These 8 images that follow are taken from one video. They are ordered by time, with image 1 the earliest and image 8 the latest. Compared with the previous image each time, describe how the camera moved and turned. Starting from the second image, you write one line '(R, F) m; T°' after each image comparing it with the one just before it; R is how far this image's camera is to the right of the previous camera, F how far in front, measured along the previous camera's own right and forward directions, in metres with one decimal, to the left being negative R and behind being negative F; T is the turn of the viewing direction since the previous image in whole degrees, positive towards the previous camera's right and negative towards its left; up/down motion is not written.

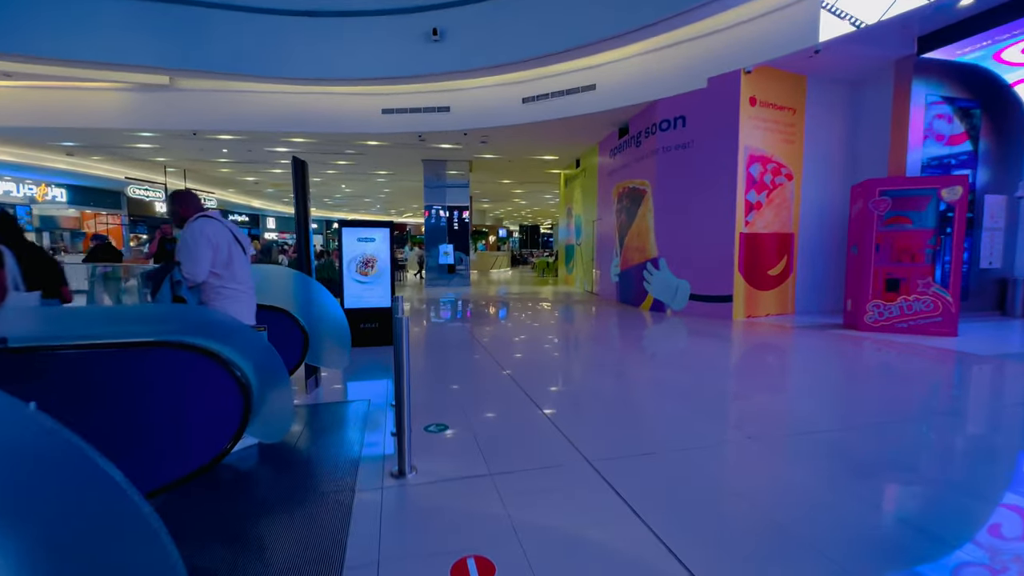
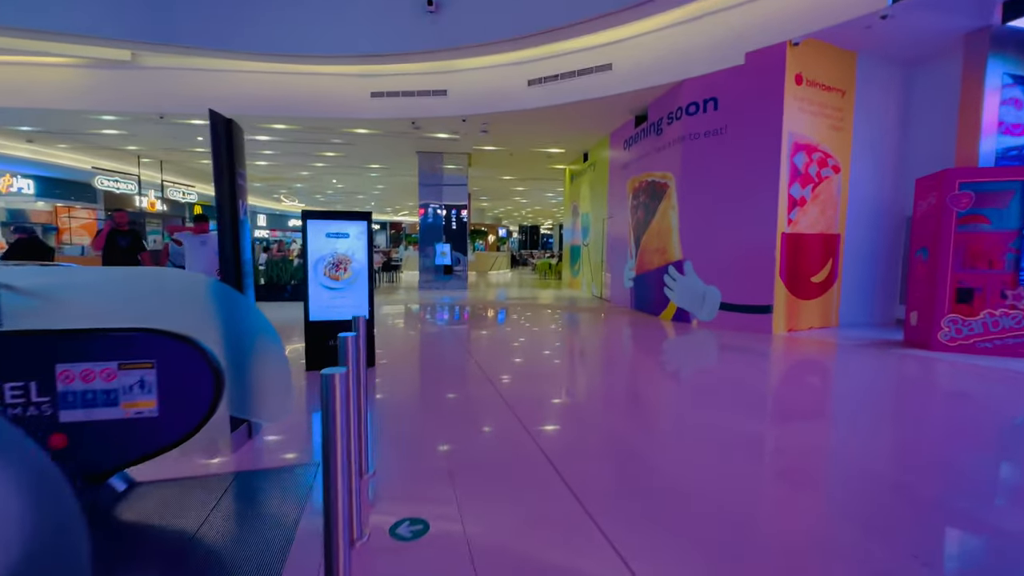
(-0.1, +1.0) m; 0°
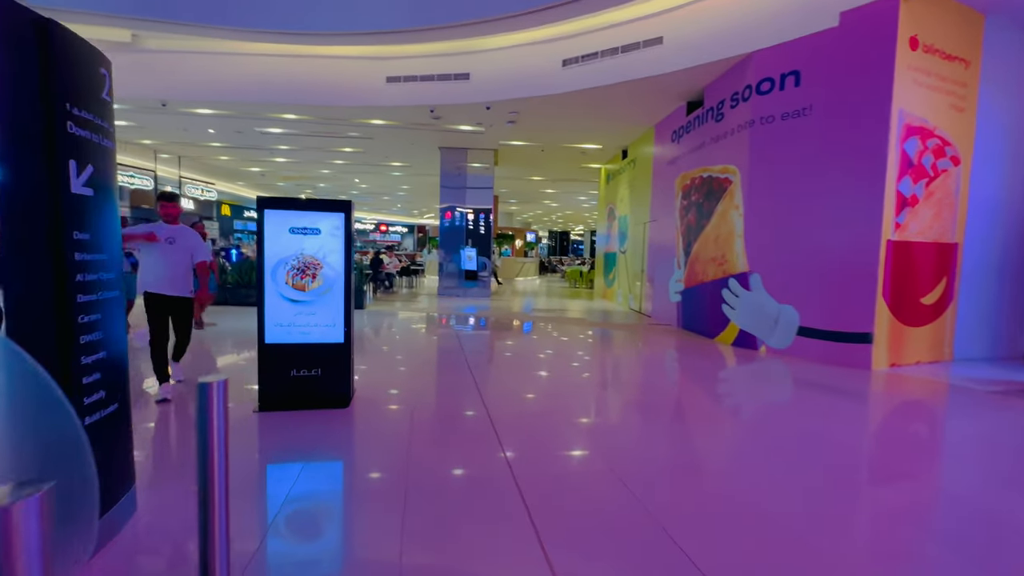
(0.0, +1.1) m; -4°
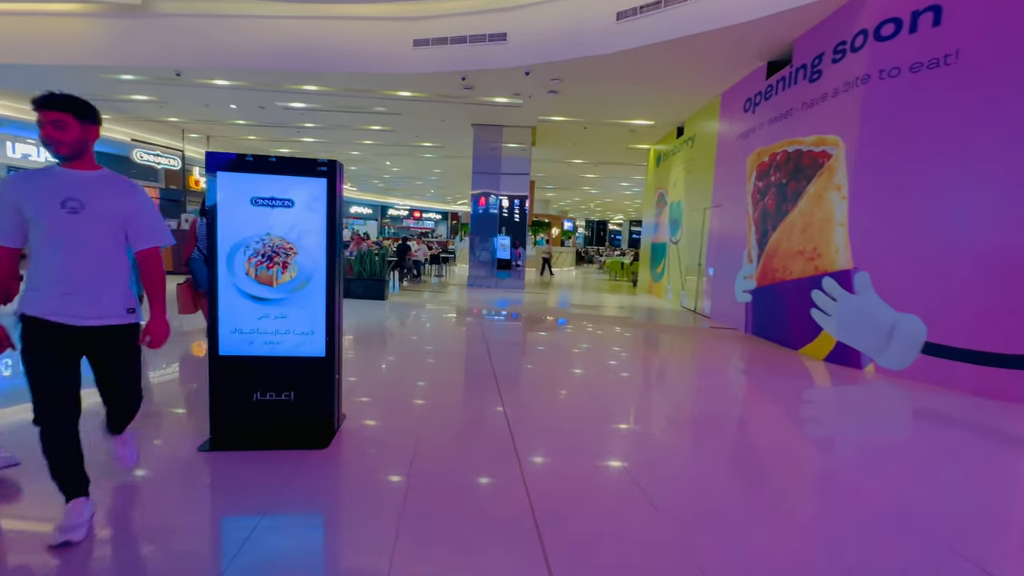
(-0.1, +0.9) m; -4°
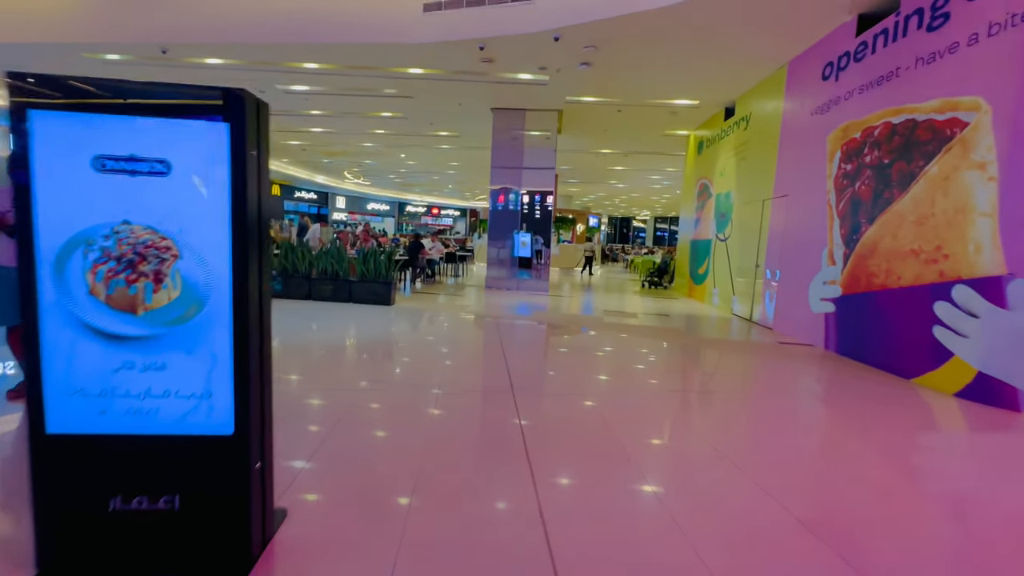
(-0.1, +1.0) m; -2°
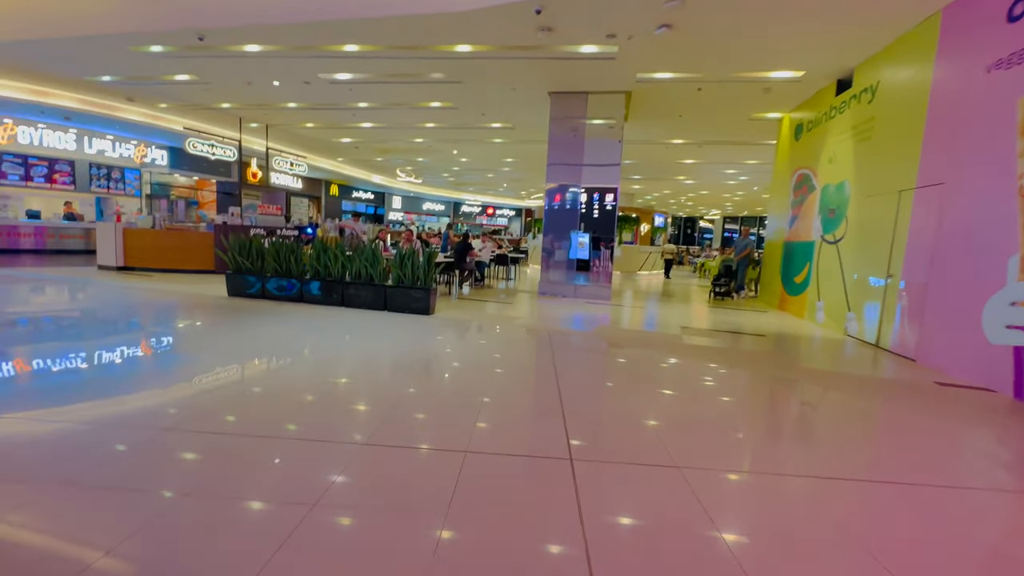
(0.0, +1.0) m; -7°
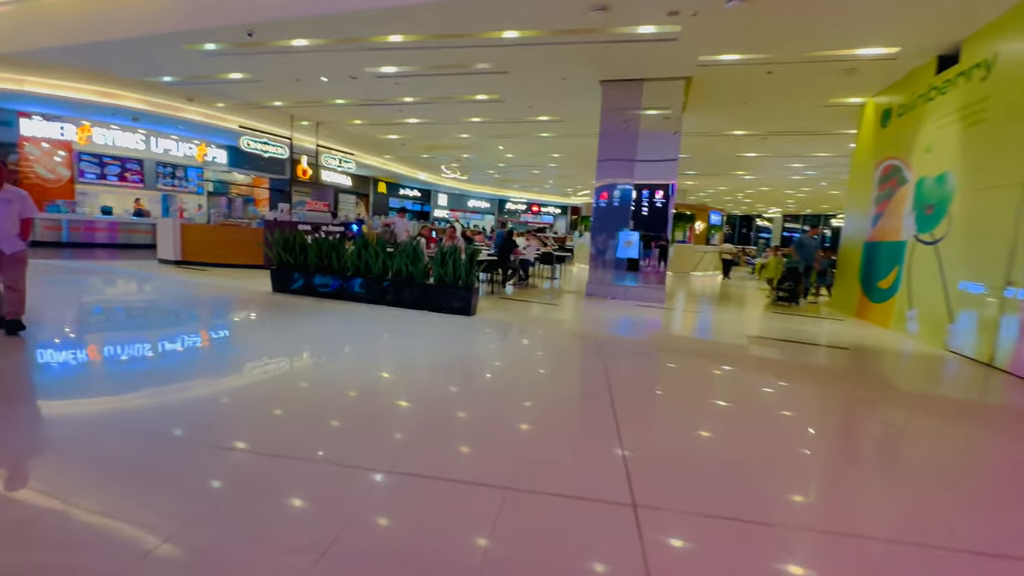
(0.0, +0.4) m; -6°
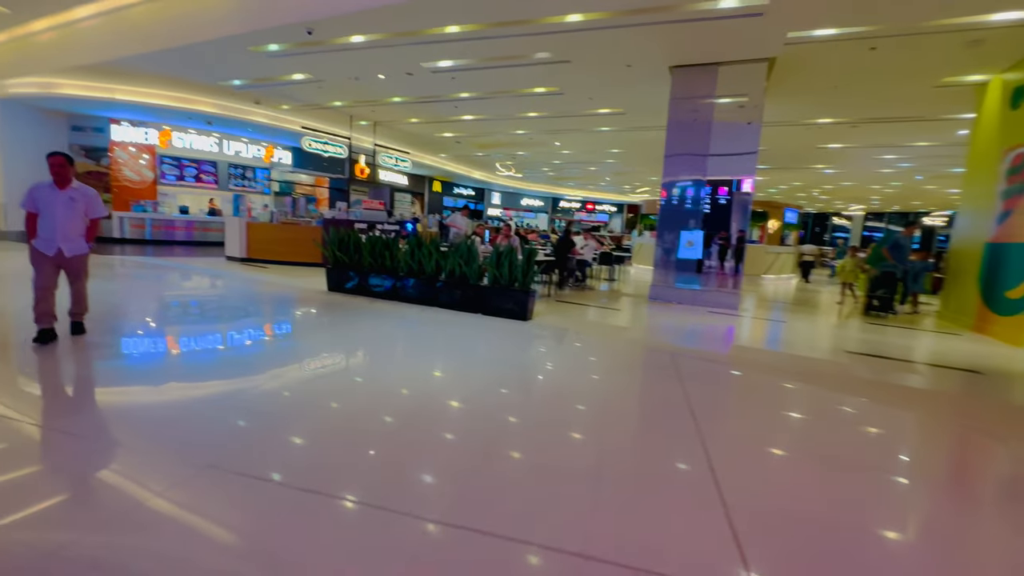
(-0.1, +0.4) m; -6°
